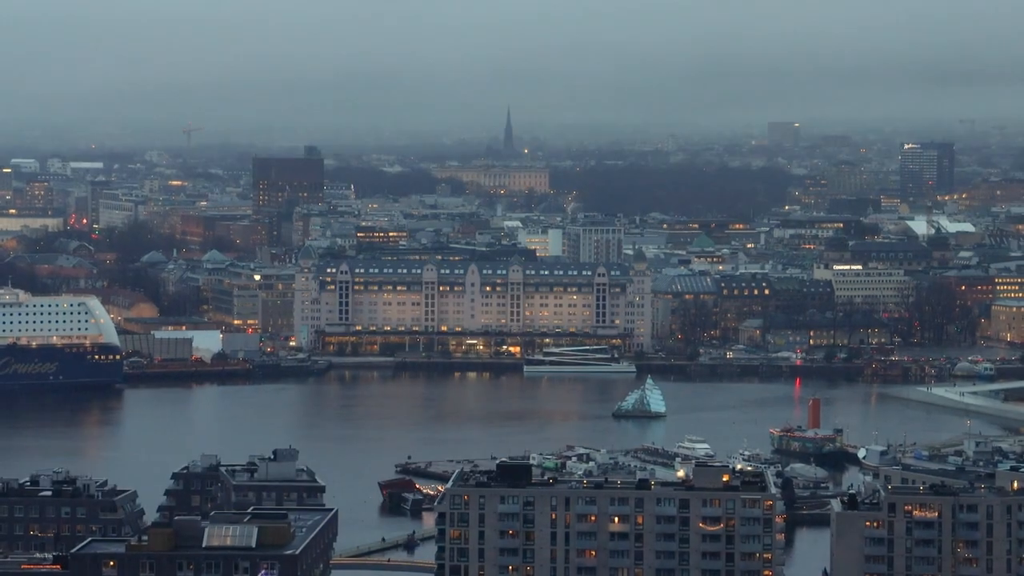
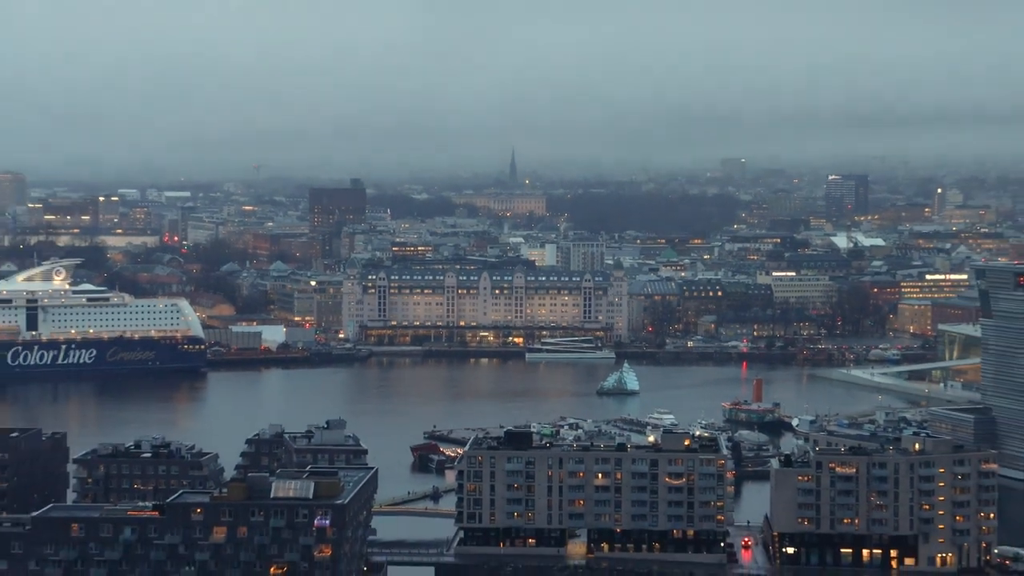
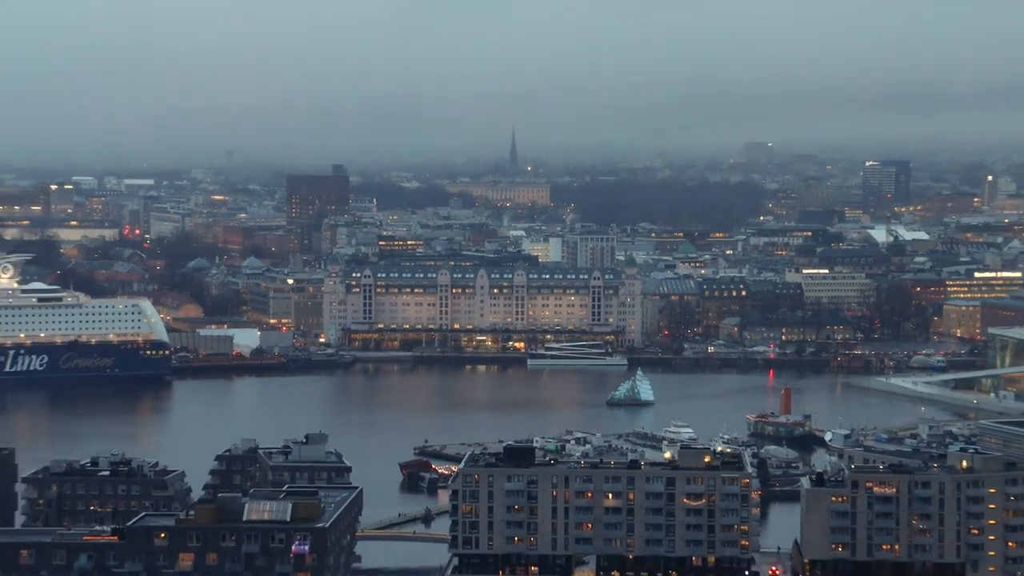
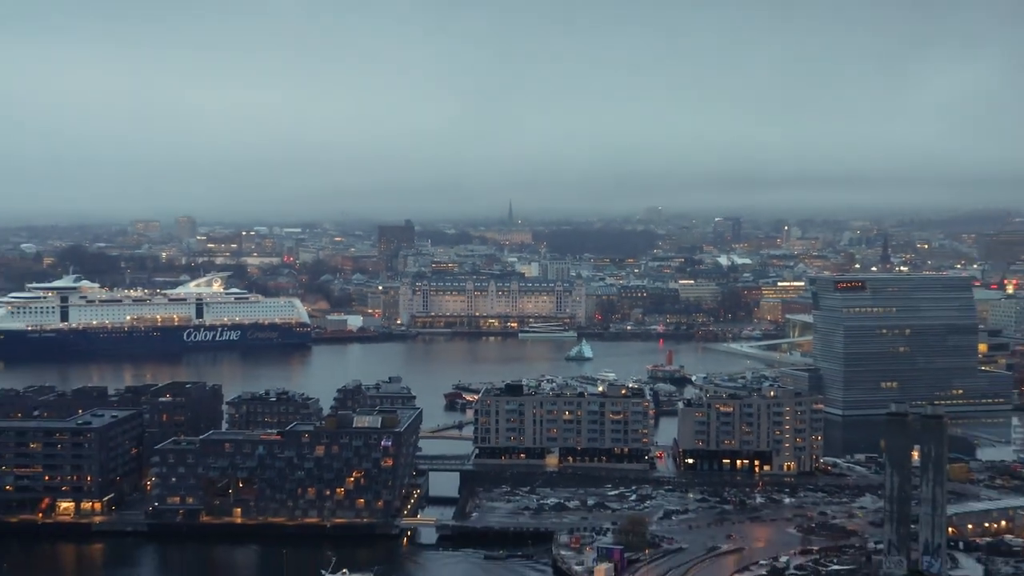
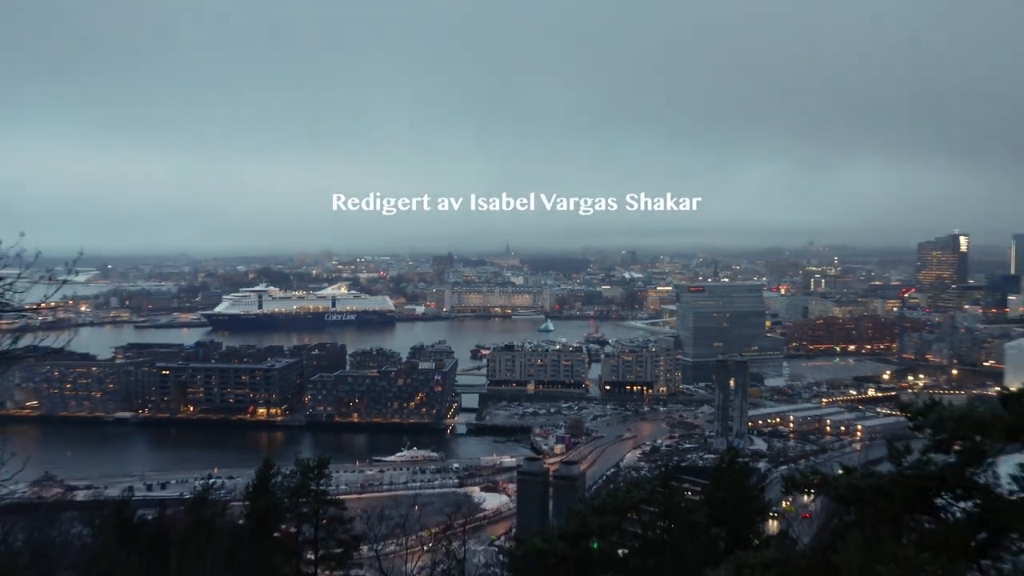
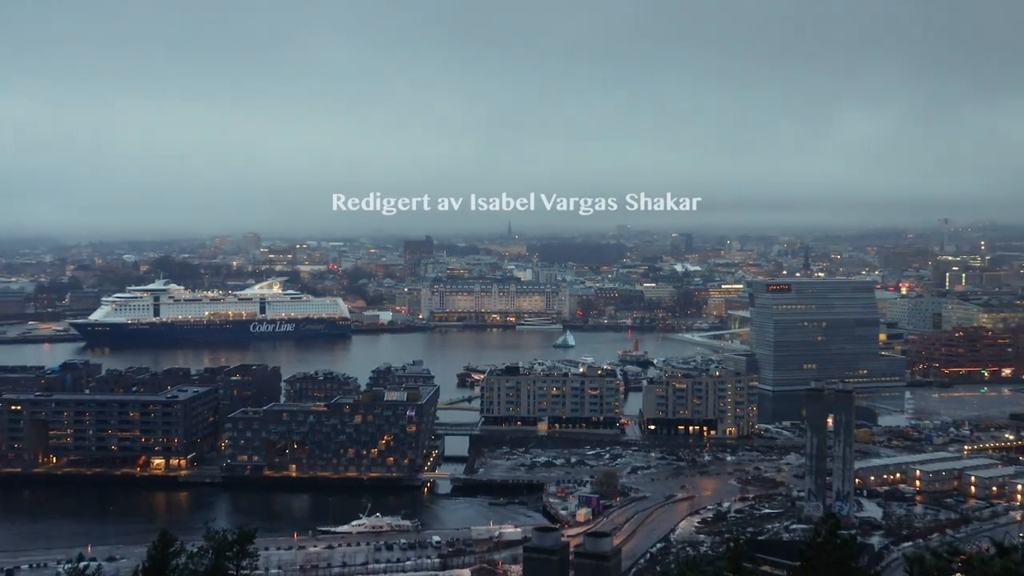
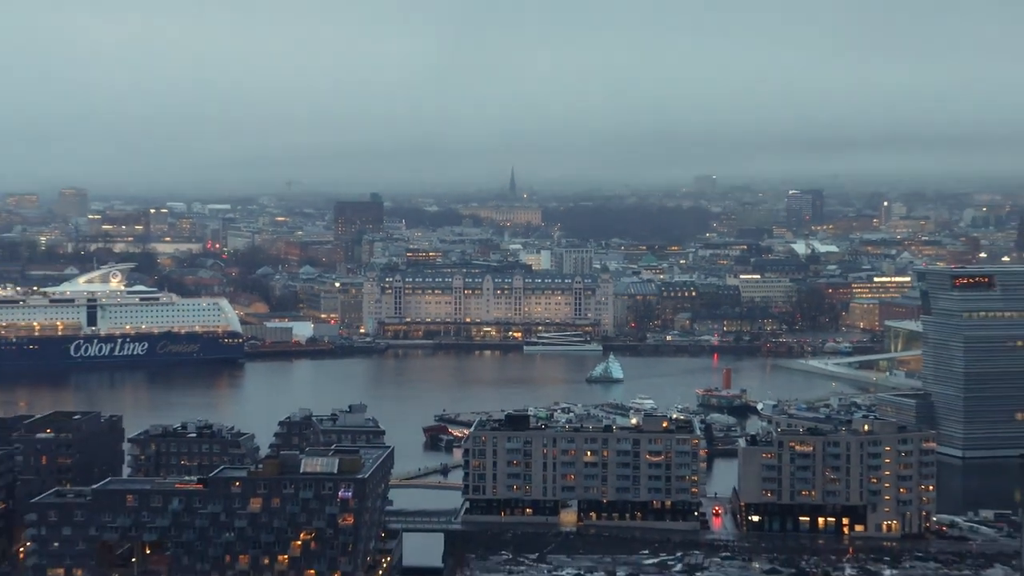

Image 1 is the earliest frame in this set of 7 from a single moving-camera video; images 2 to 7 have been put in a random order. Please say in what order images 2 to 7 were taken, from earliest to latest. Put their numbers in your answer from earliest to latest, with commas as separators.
3, 2, 7, 4, 6, 5
